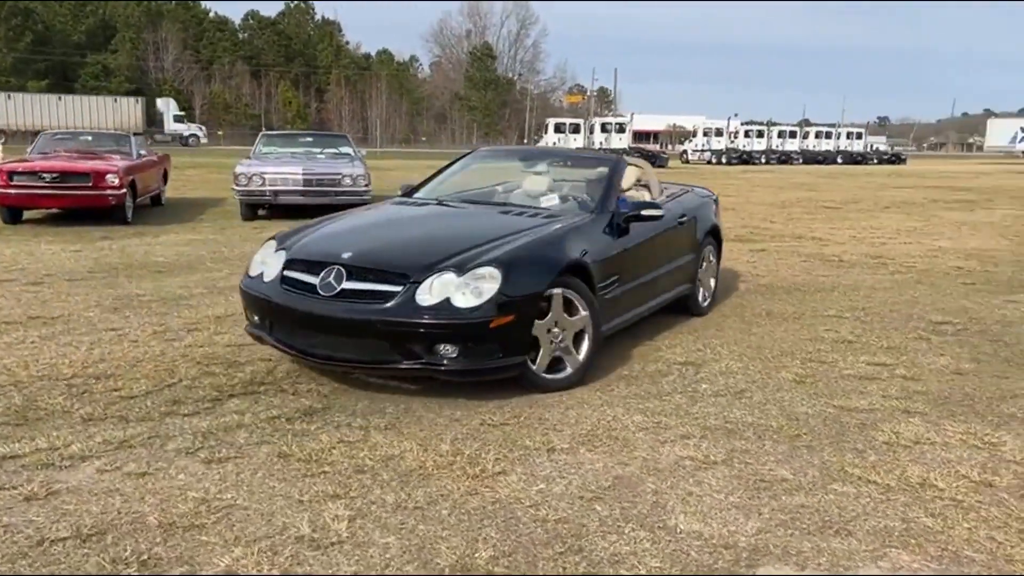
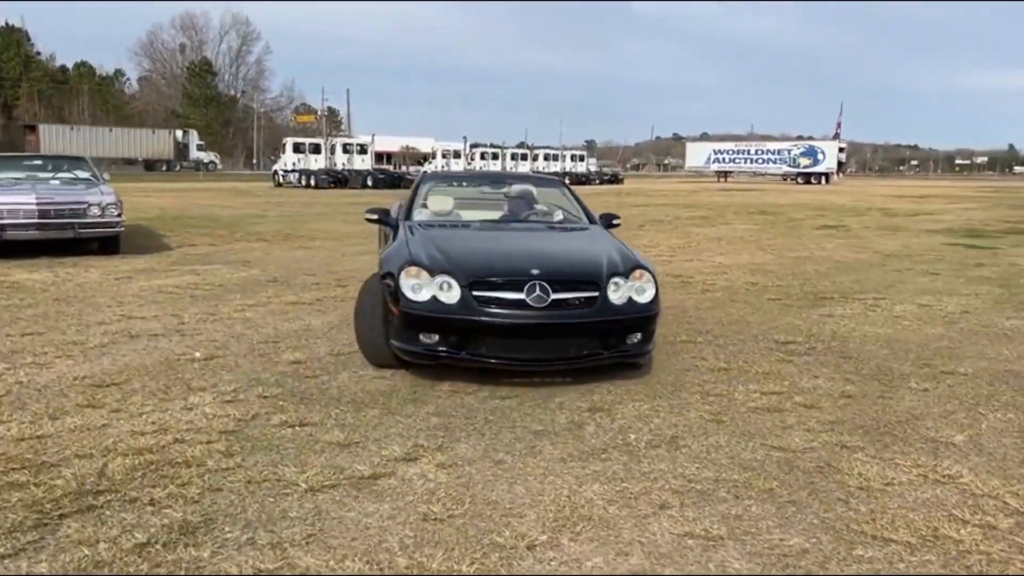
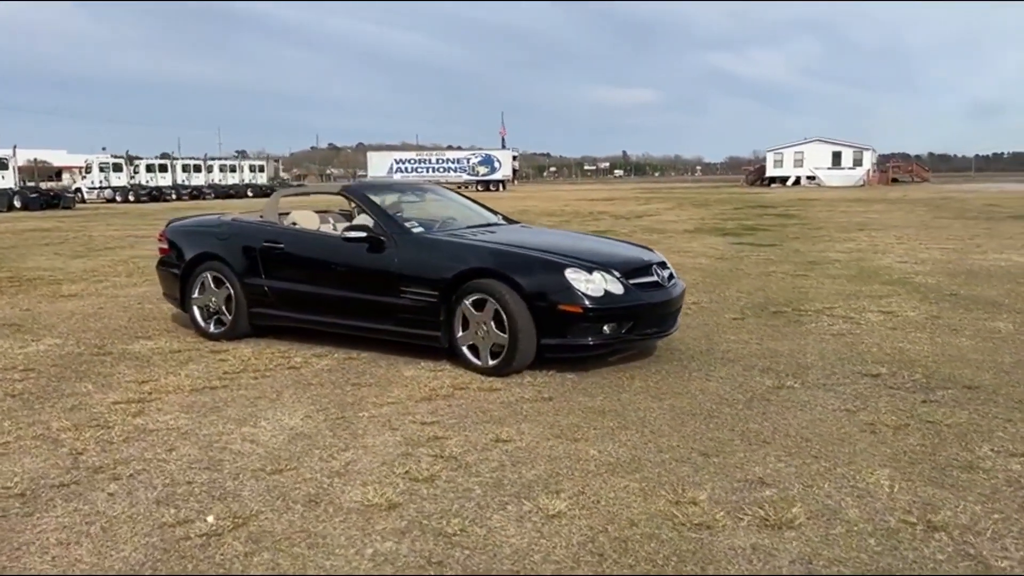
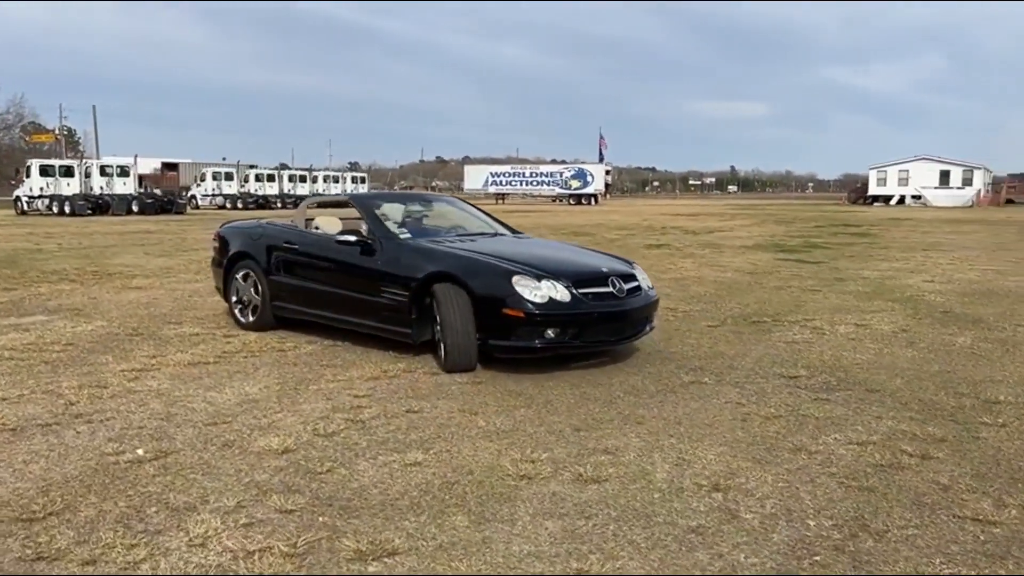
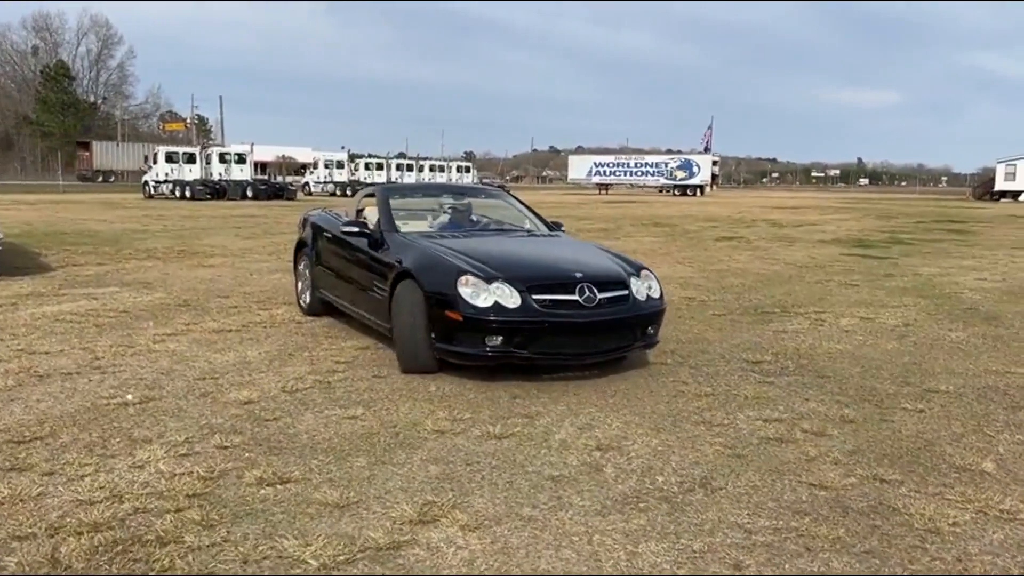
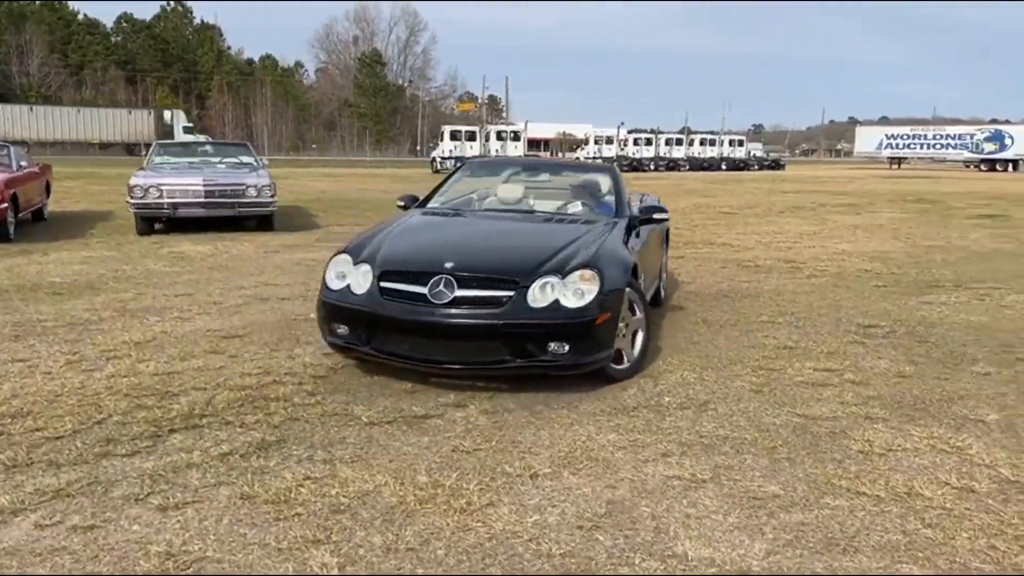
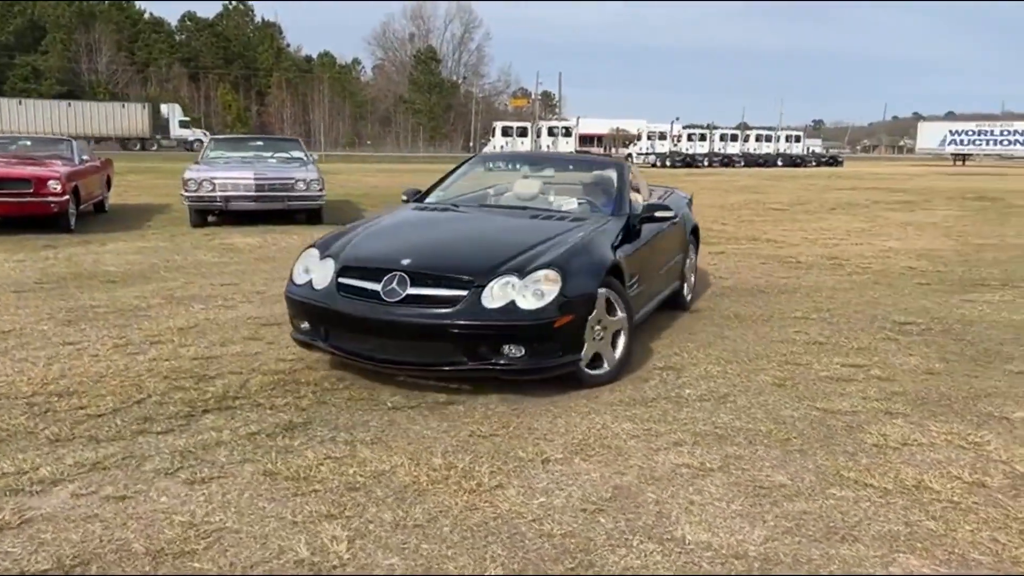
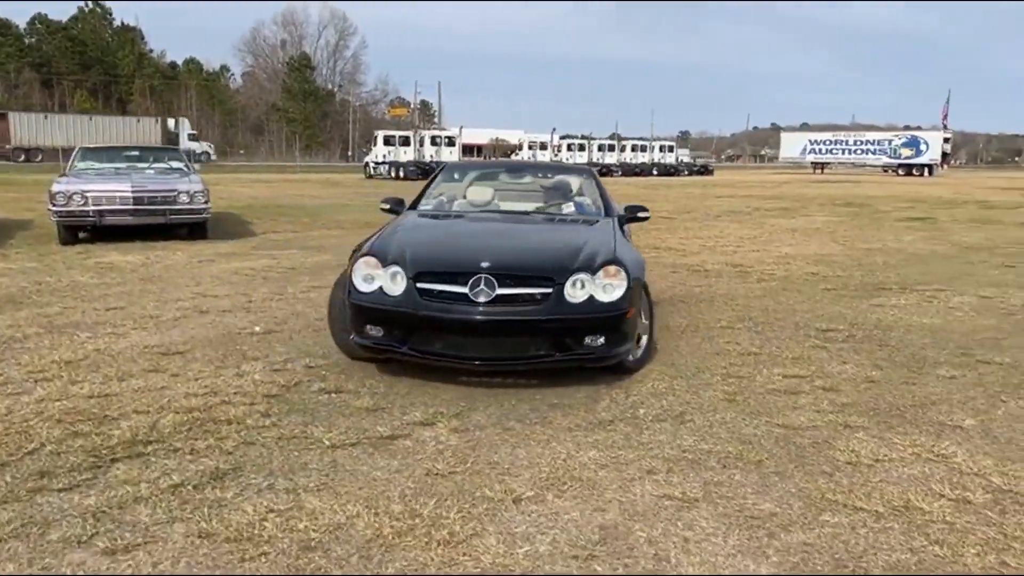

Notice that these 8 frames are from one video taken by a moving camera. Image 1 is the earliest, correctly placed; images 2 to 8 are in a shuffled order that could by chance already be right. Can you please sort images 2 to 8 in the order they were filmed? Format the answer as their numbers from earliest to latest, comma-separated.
7, 6, 8, 2, 5, 4, 3
